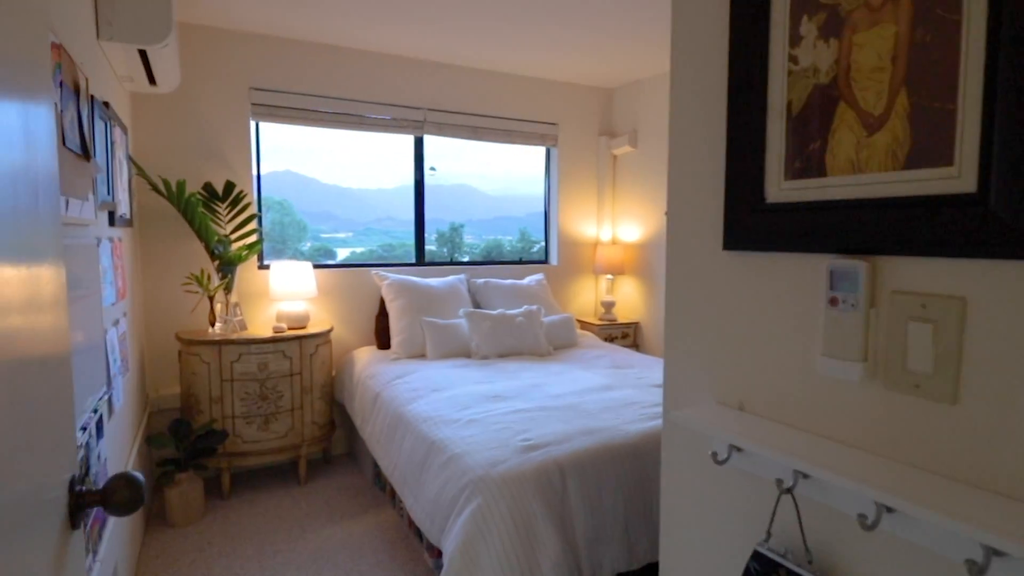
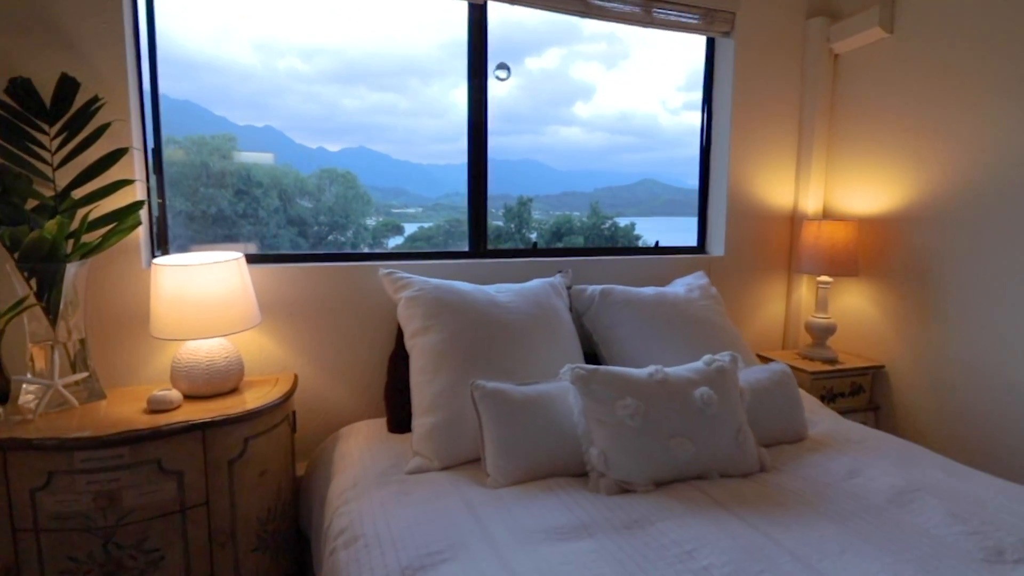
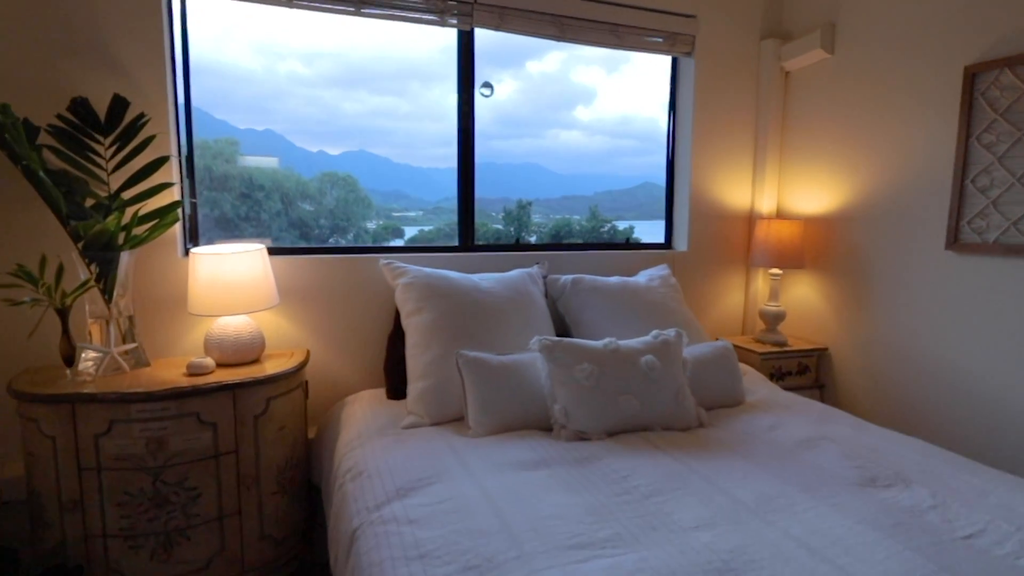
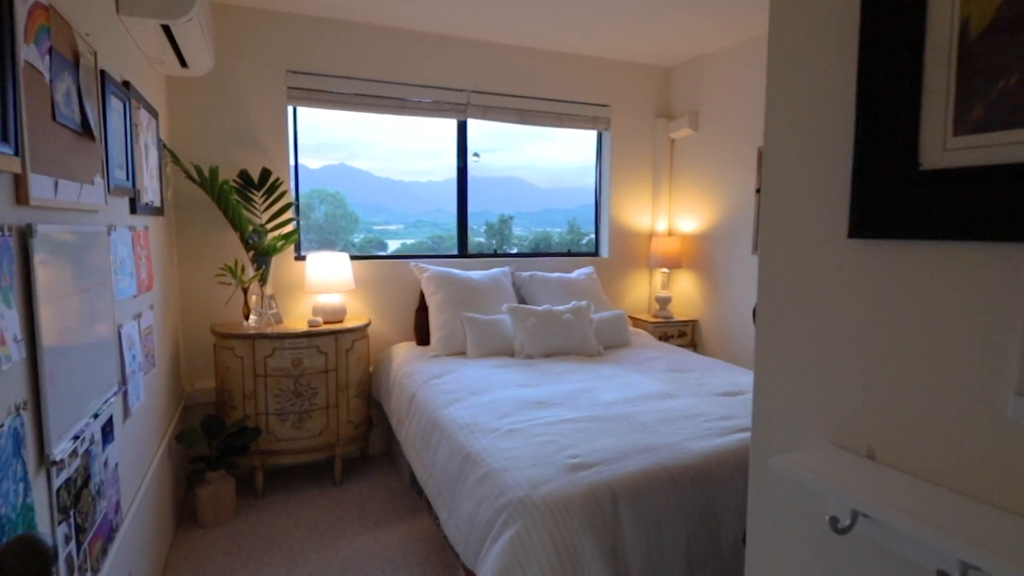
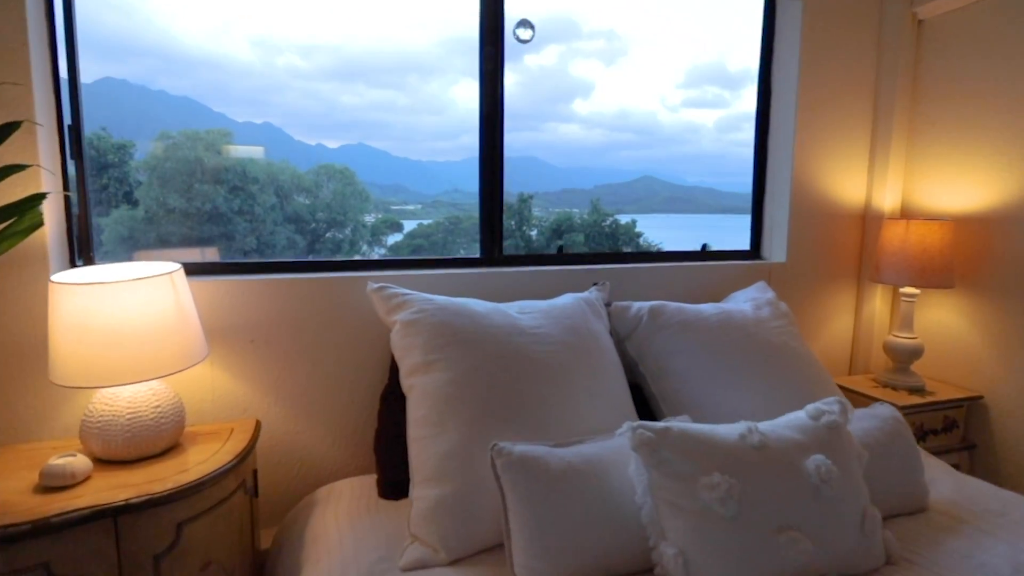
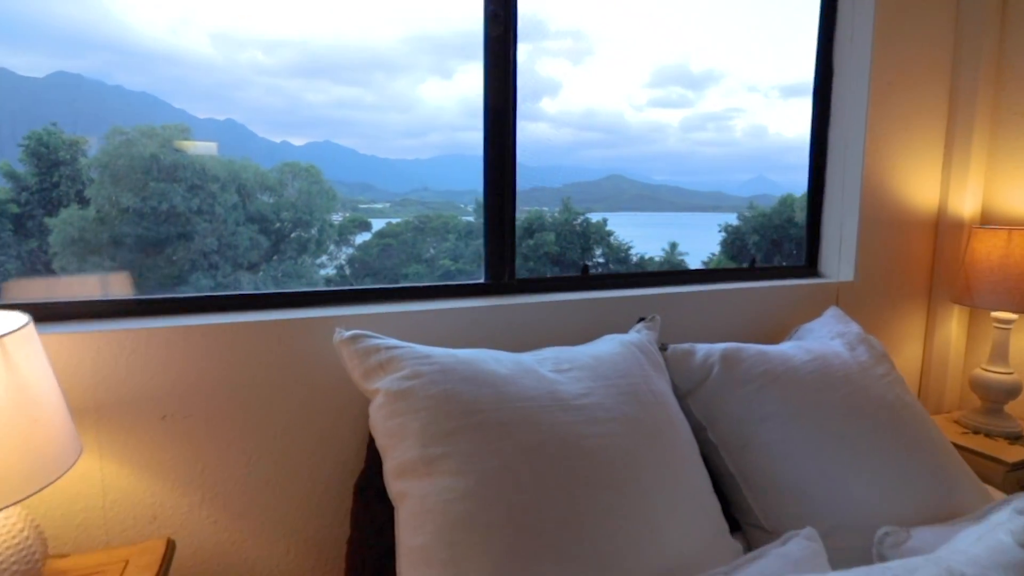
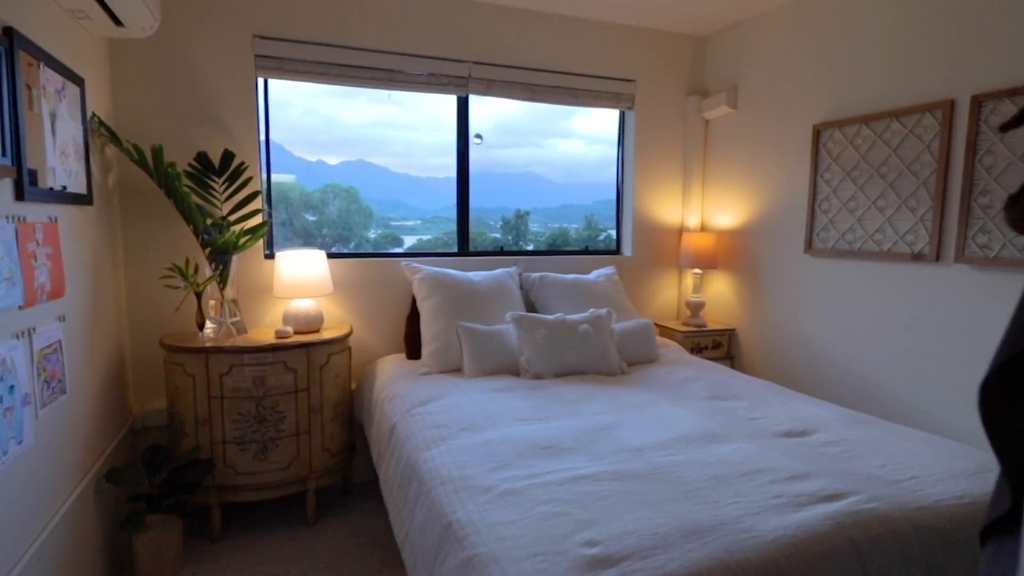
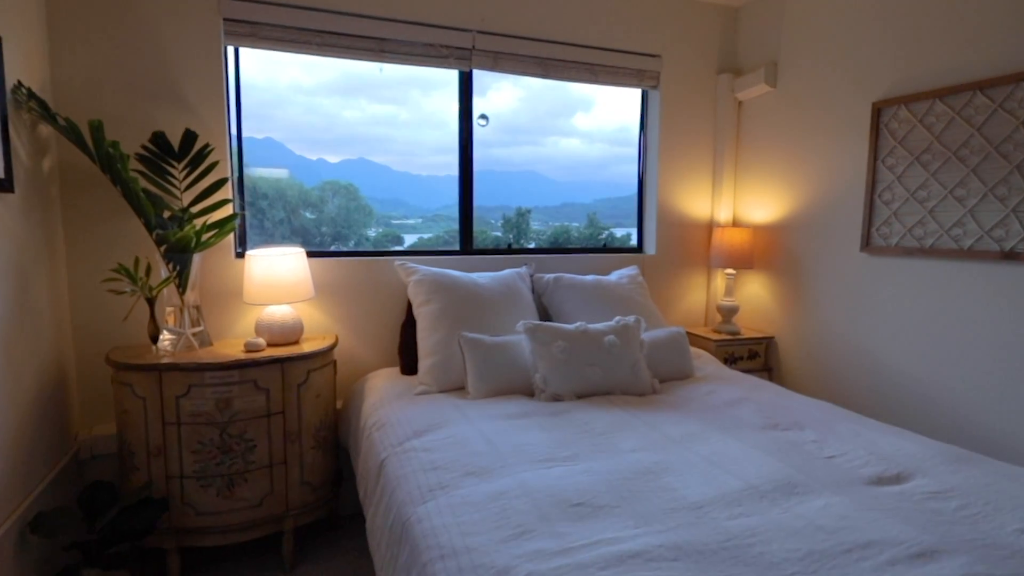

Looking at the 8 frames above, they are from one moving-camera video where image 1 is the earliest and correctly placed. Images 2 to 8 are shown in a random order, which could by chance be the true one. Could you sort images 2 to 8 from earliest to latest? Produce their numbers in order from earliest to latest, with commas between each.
4, 7, 8, 3, 2, 5, 6
